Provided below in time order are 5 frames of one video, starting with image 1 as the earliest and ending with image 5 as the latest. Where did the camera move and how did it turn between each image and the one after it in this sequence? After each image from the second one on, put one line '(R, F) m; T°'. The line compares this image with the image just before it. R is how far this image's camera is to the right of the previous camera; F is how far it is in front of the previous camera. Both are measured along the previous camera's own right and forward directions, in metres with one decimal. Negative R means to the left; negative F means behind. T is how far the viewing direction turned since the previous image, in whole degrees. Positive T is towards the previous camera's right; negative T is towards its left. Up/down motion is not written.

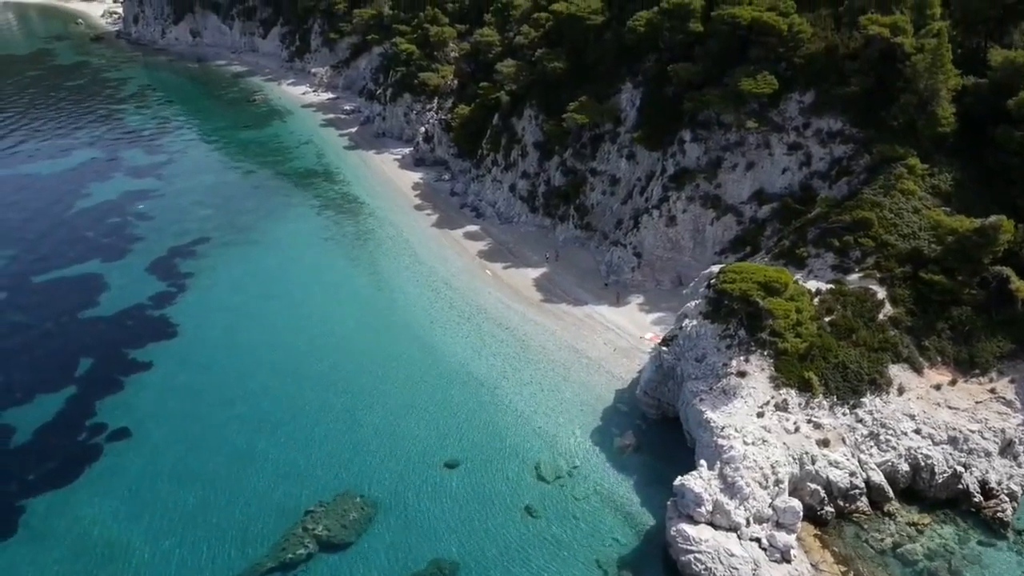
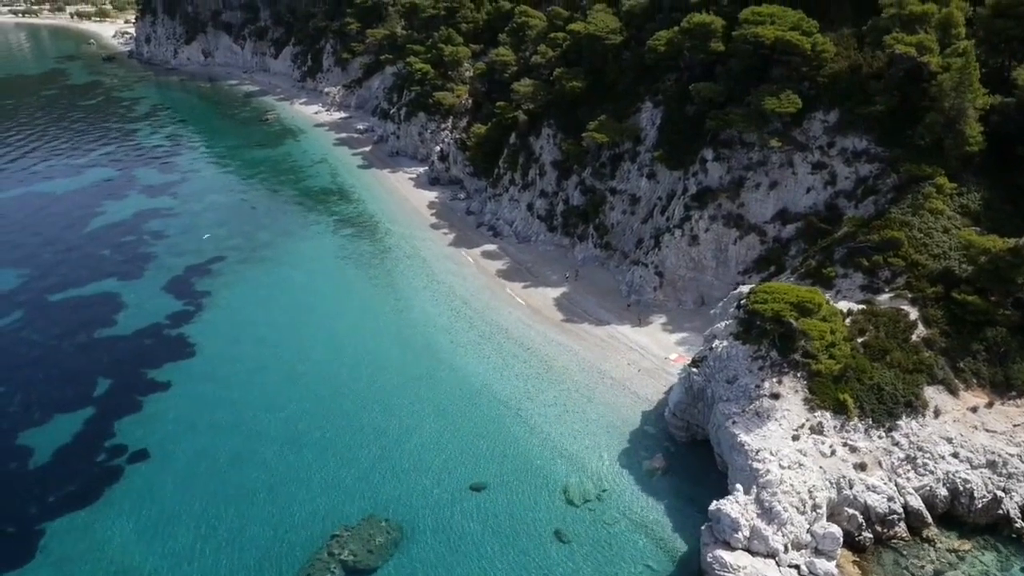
(-1.0, +0.3) m; 0°
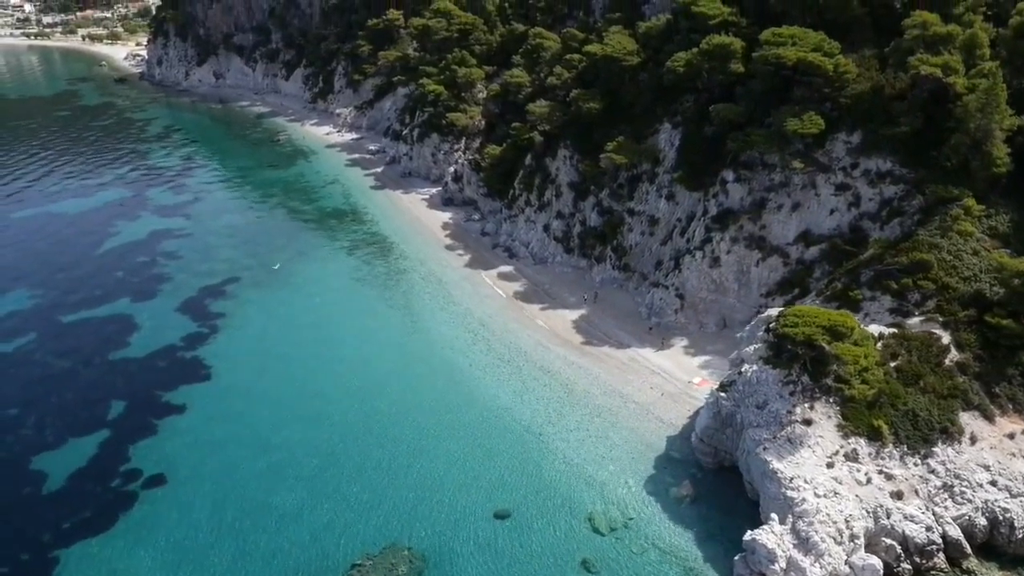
(-0.8, +0.5) m; 0°
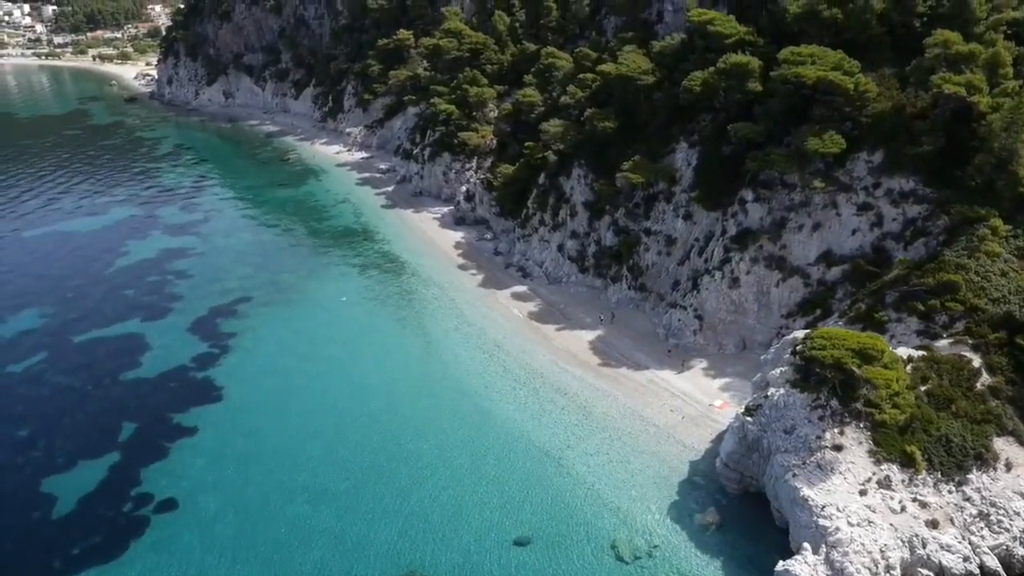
(-0.6, +0.5) m; 0°
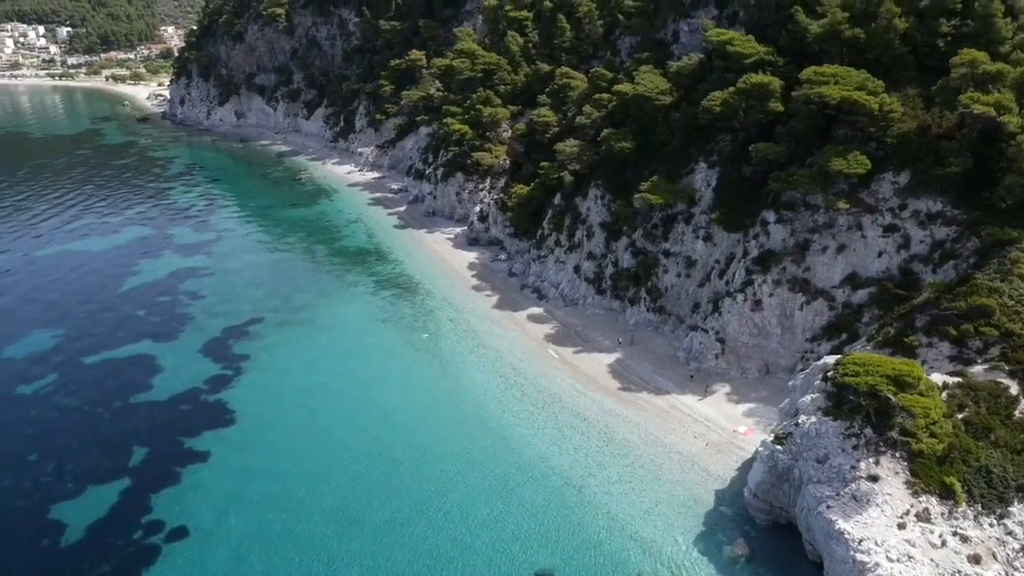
(-0.6, +0.7) m; 0°
